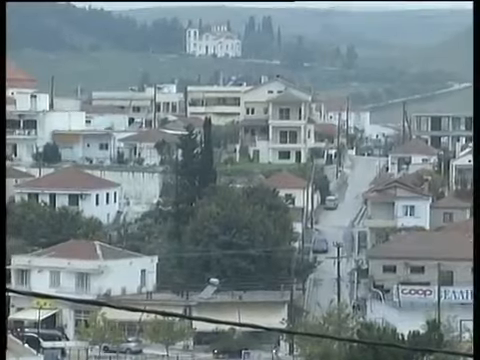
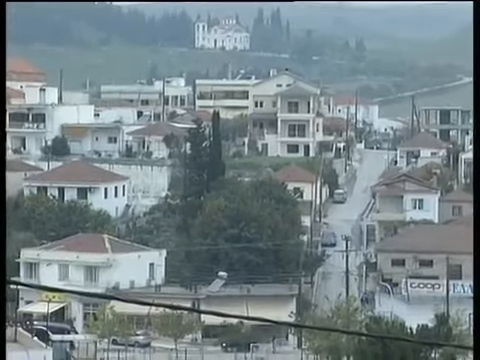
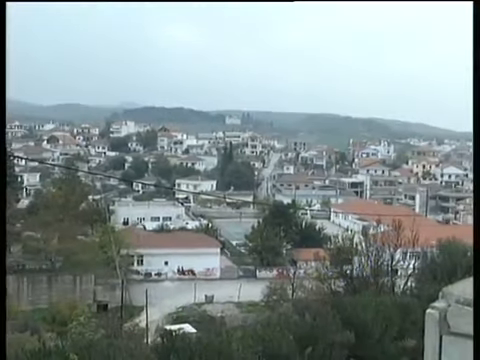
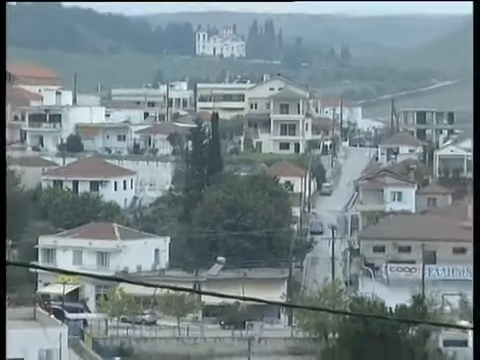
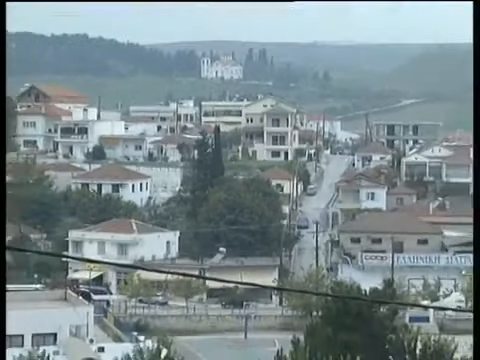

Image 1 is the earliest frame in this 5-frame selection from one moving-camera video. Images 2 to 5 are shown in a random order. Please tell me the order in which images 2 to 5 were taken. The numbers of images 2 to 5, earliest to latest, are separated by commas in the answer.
2, 4, 5, 3
